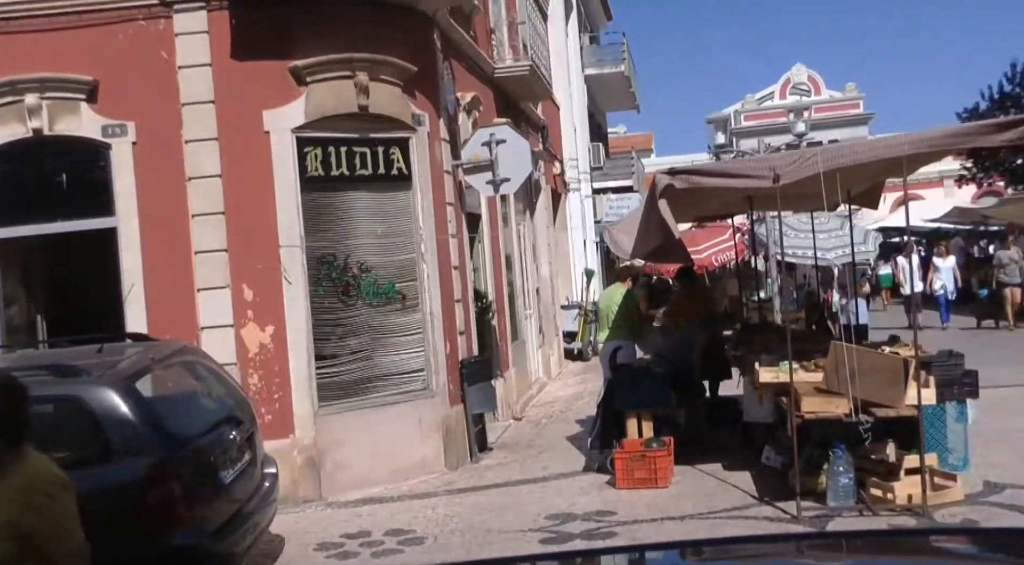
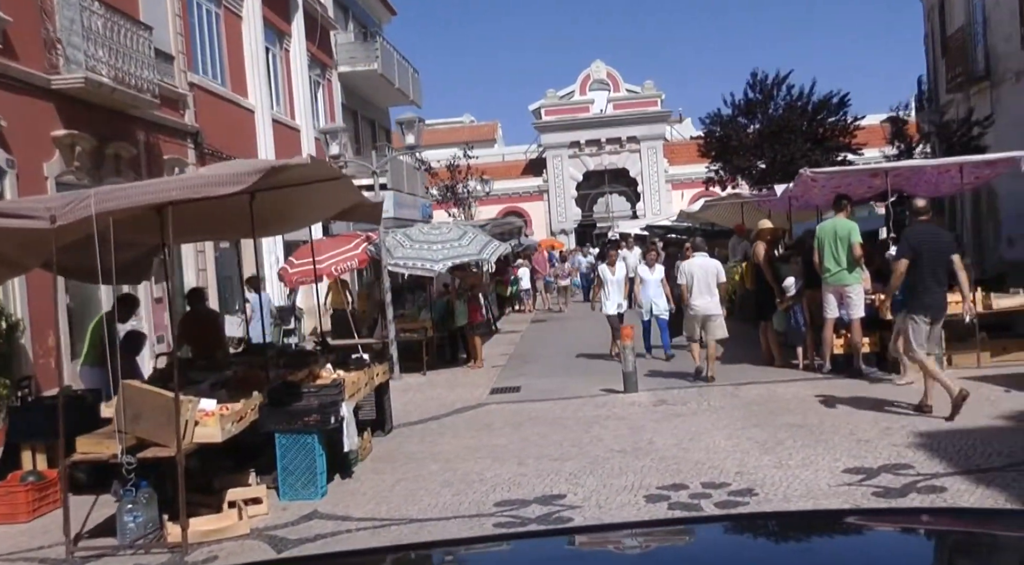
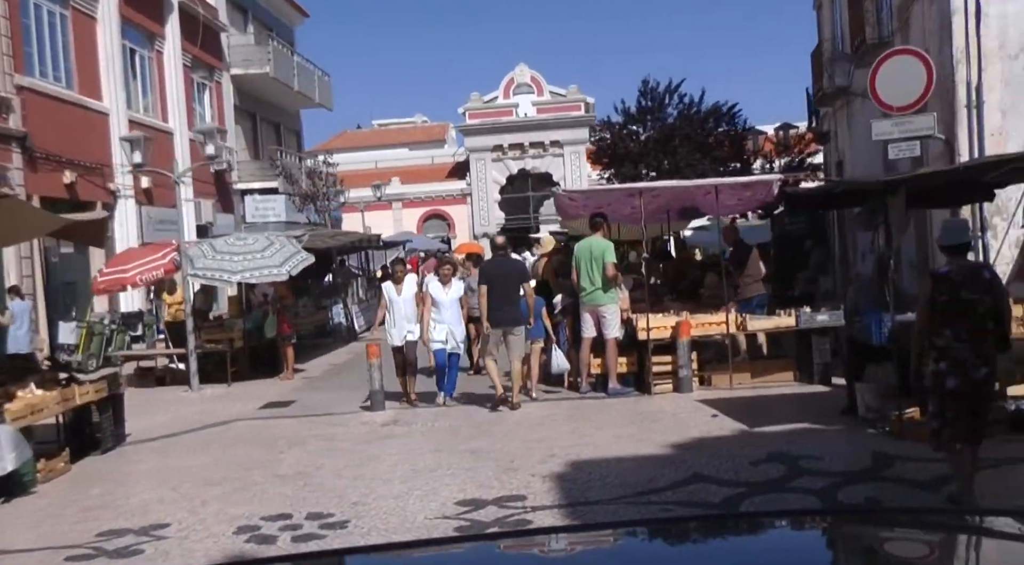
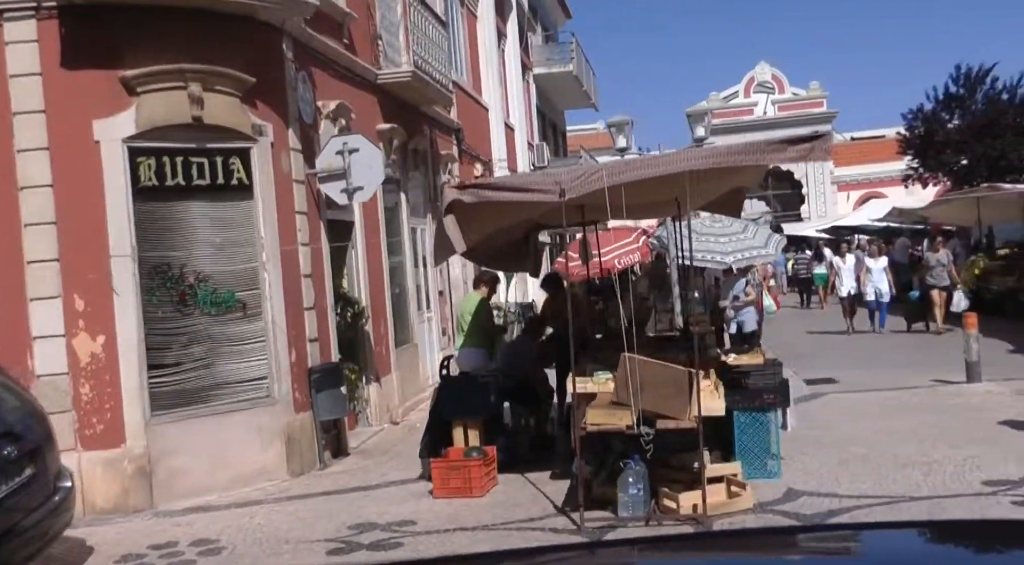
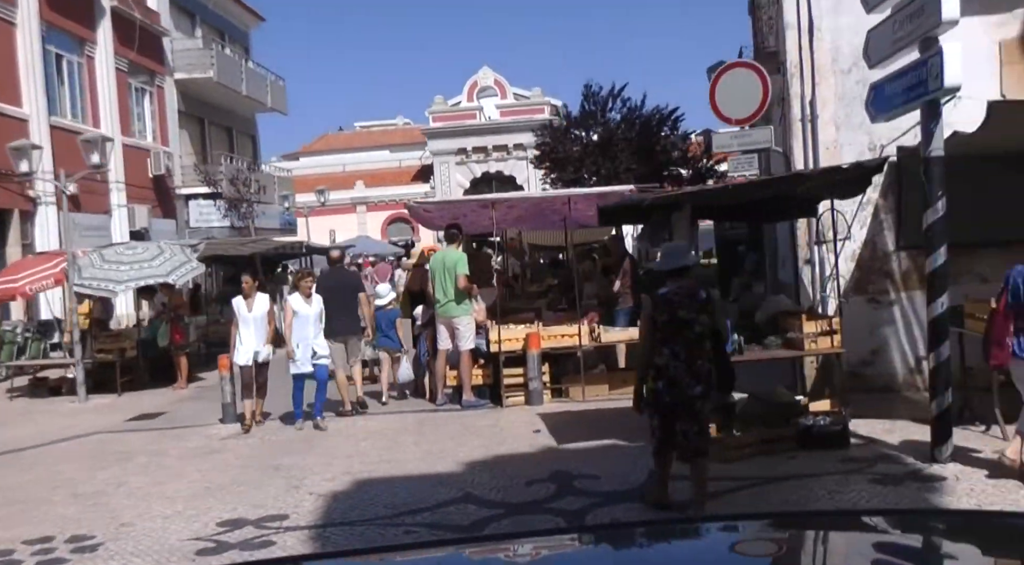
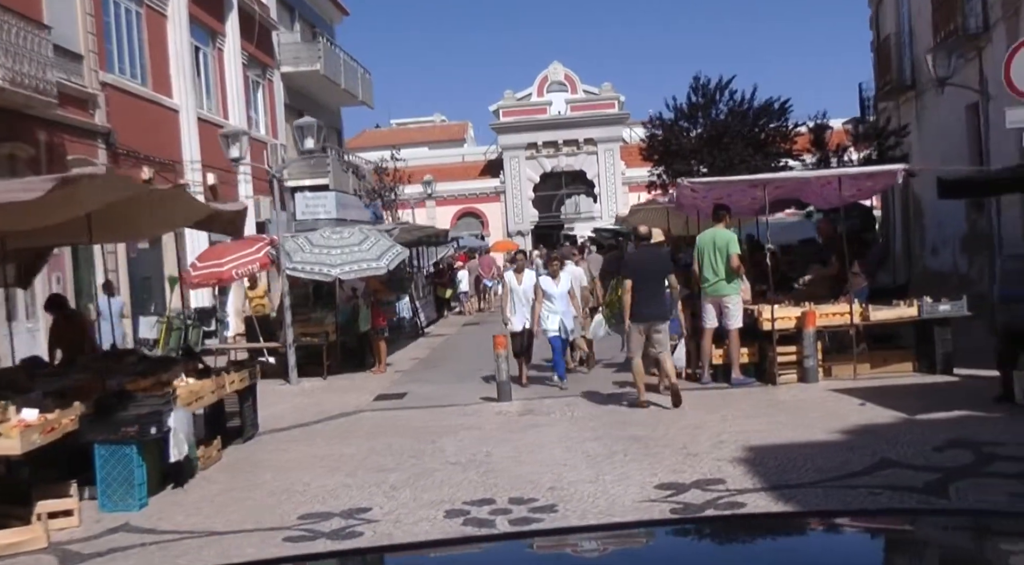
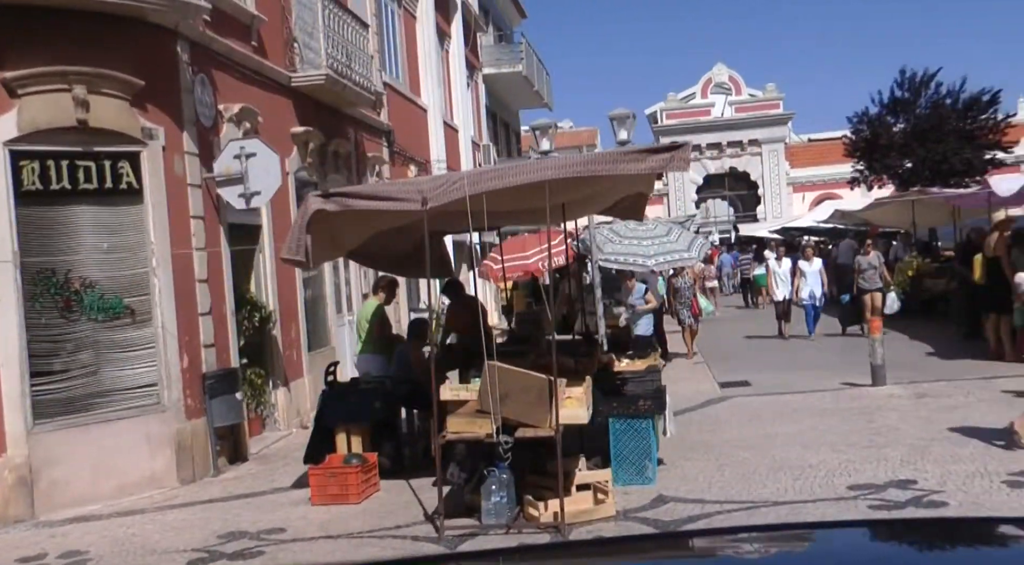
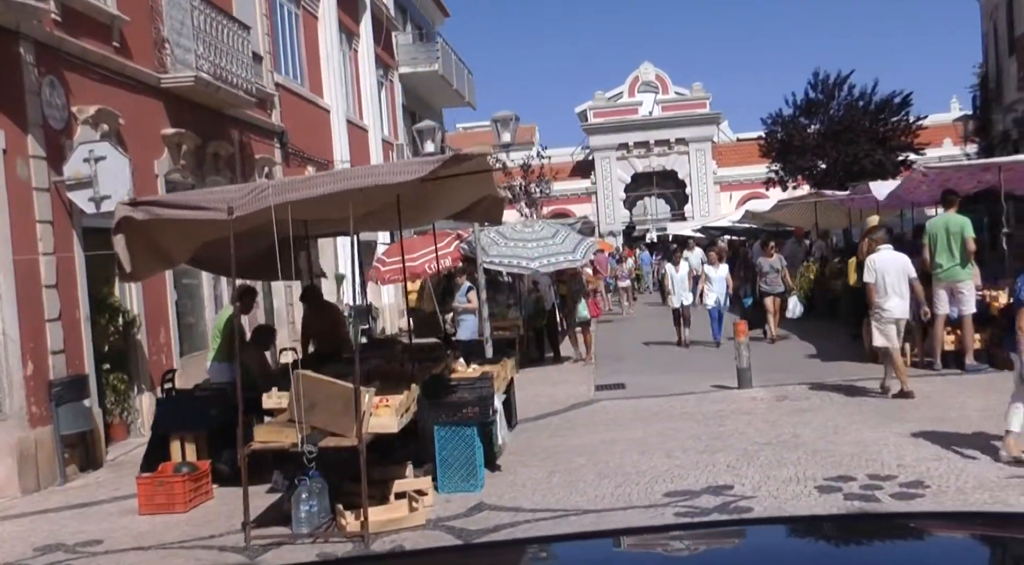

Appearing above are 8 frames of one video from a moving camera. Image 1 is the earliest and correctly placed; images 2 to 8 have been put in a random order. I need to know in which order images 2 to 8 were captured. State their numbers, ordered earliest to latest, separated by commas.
4, 7, 8, 2, 6, 3, 5
